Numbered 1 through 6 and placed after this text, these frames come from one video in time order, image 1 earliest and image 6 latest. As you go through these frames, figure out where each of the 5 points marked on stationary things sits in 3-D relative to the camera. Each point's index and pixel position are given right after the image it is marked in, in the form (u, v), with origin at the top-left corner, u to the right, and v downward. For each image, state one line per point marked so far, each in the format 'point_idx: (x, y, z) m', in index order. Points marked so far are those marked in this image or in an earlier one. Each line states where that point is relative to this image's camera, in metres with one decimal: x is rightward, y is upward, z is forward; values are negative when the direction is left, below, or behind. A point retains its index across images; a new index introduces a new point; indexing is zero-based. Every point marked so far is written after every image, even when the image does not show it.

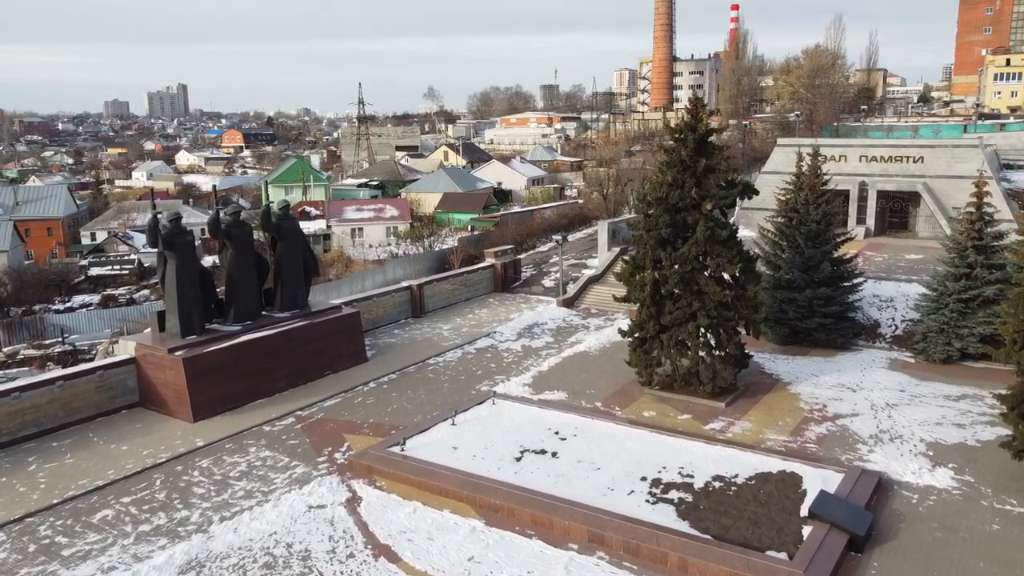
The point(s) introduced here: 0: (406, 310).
0: (-1.7, -0.4, +18.3) m
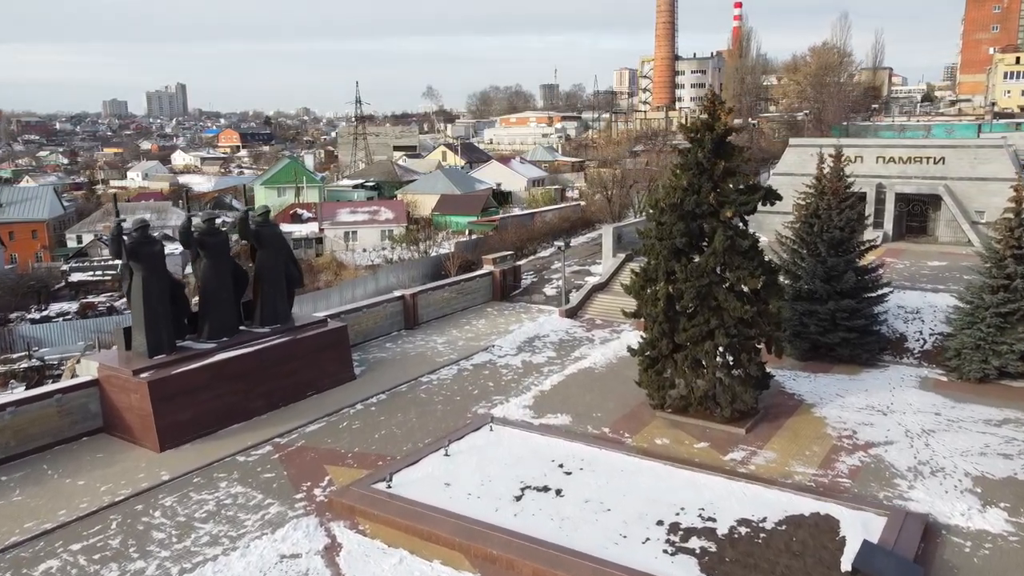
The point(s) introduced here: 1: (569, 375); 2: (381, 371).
0: (-1.7, -0.5, +17.1) m
1: (+0.8, -1.1, +14.5) m
2: (-1.7, -1.1, +14.7) m
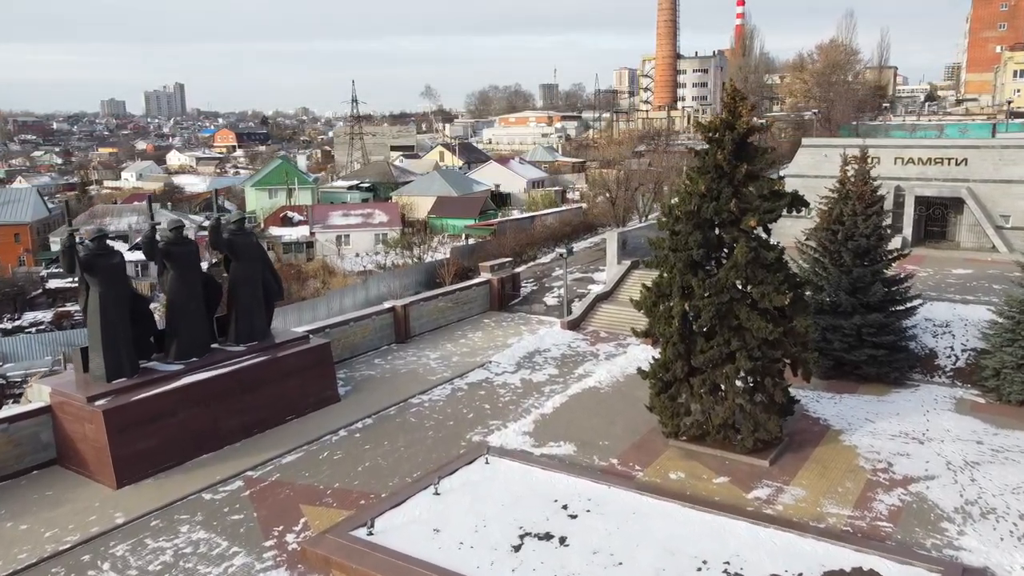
0: (-1.8, -0.7, +16.0) m
1: (+0.7, -1.3, +13.3) m
2: (-1.7, -1.3, +13.5) m
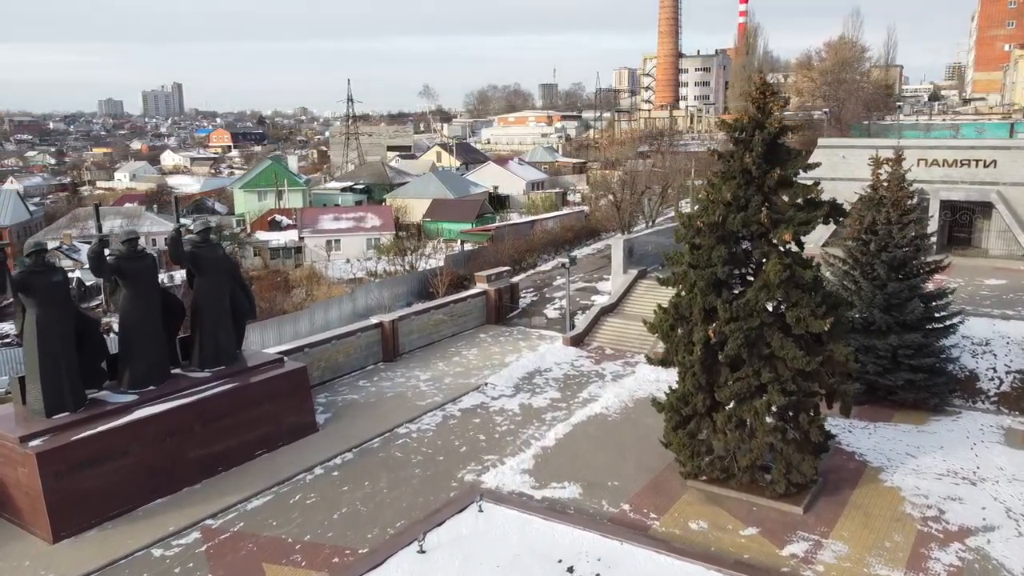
0: (-1.8, -0.8, +14.7) m
1: (+0.7, -1.5, +12.0) m
2: (-1.8, -1.4, +12.2) m
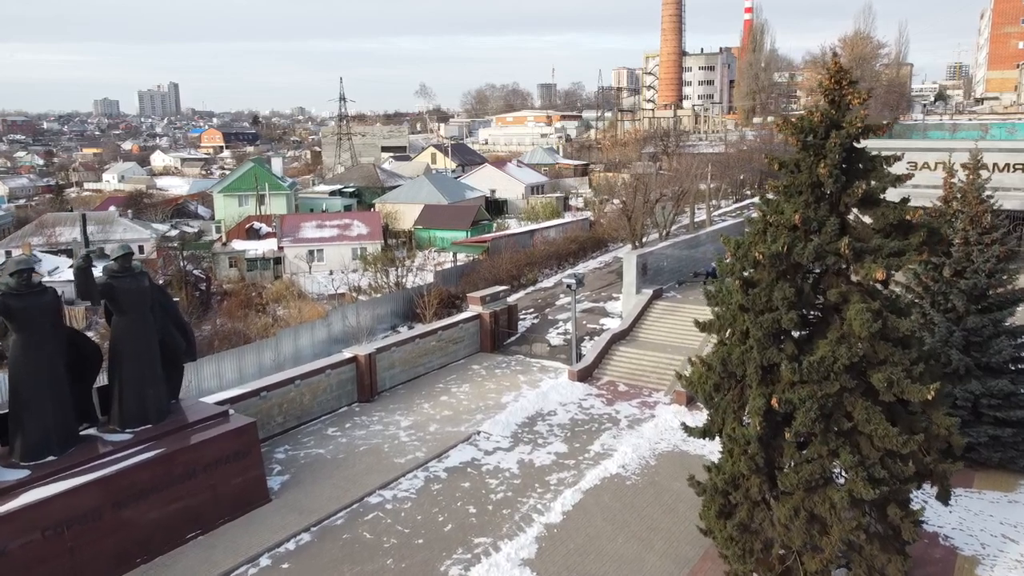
0: (-1.8, -1.2, +12.5) m
1: (+0.7, -1.8, +9.9) m
2: (-1.8, -1.7, +10.0) m
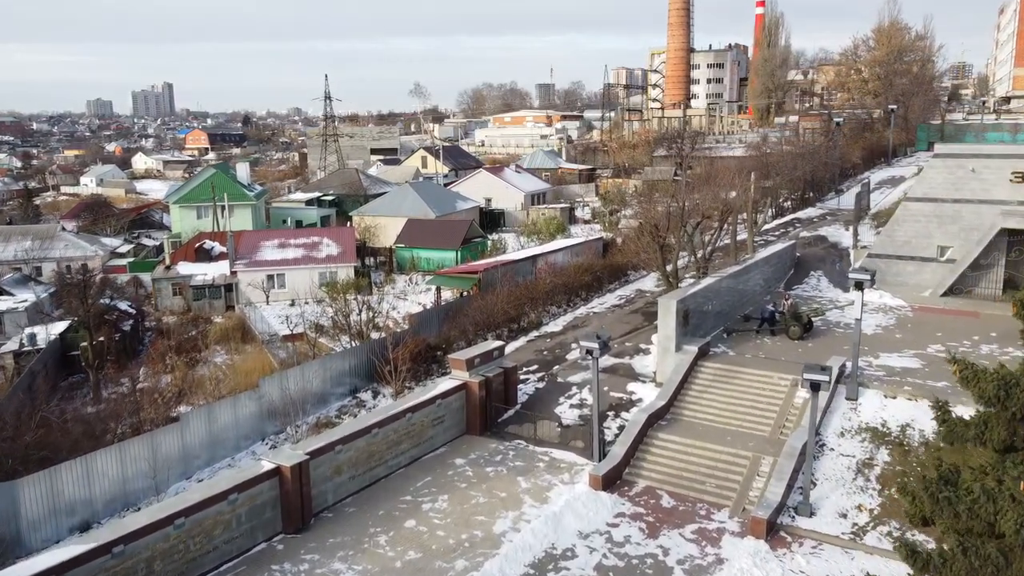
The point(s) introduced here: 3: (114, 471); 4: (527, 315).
0: (-1.8, -1.7, +8.5) m
1: (+0.7, -2.4, +5.8) m
2: (-1.8, -2.3, +6.0) m
3: (-3.0, -1.4, +9.4) m
4: (+0.2, -0.4, +15.3) m
